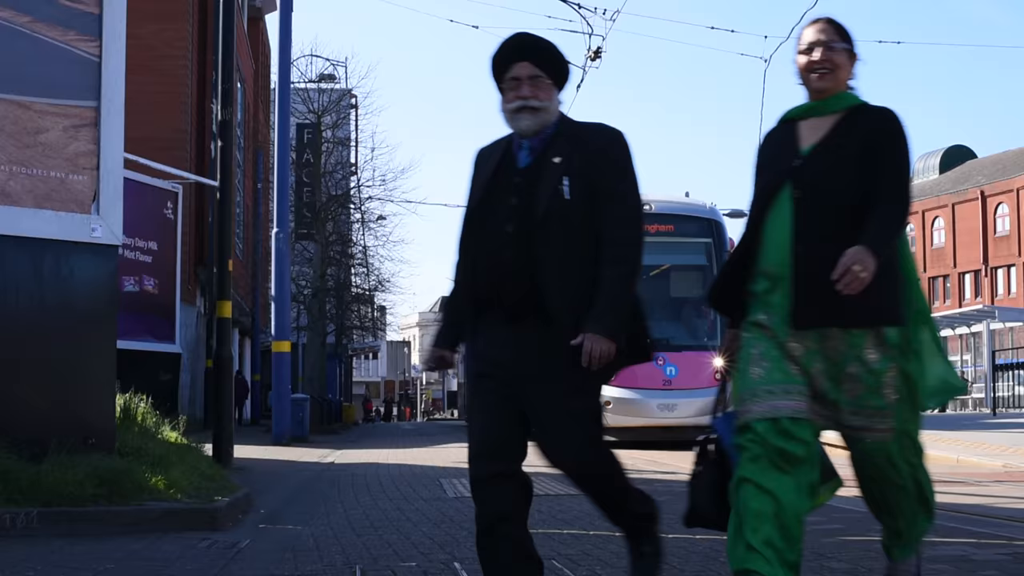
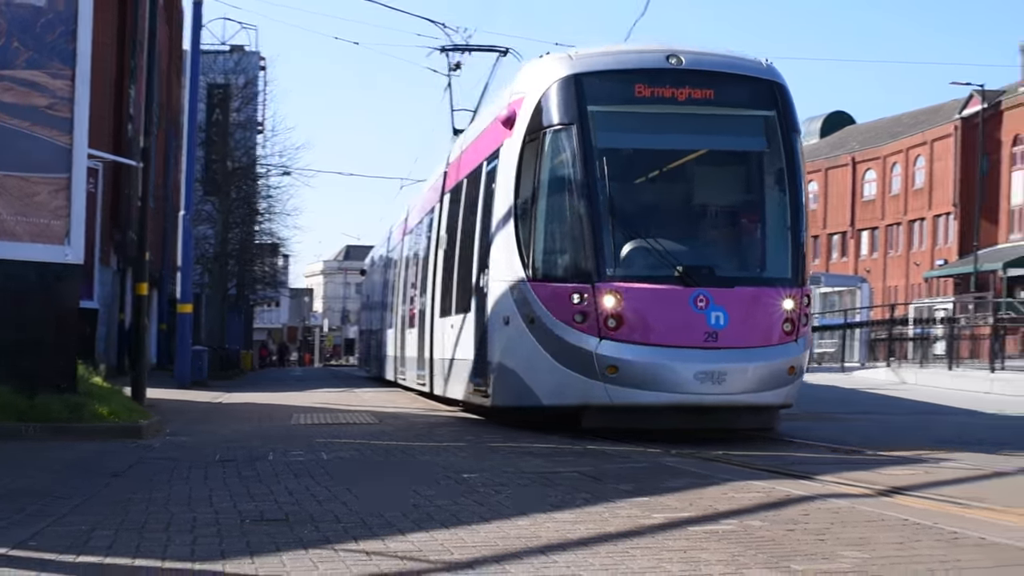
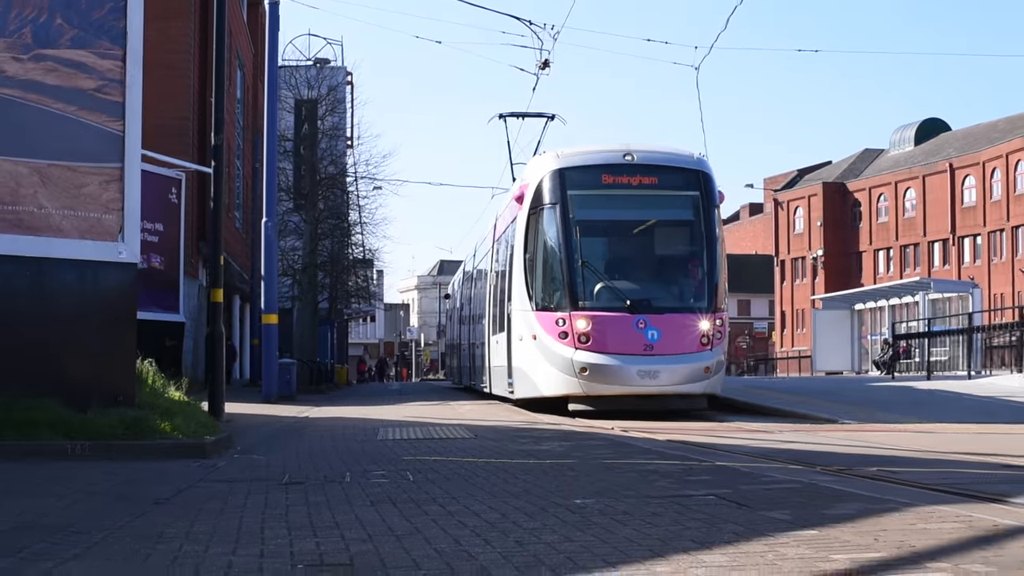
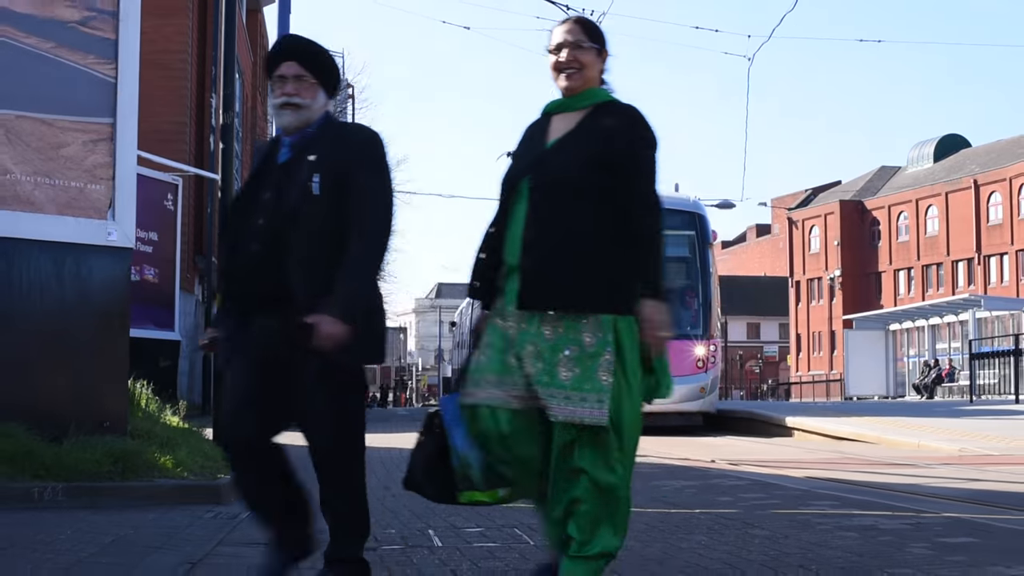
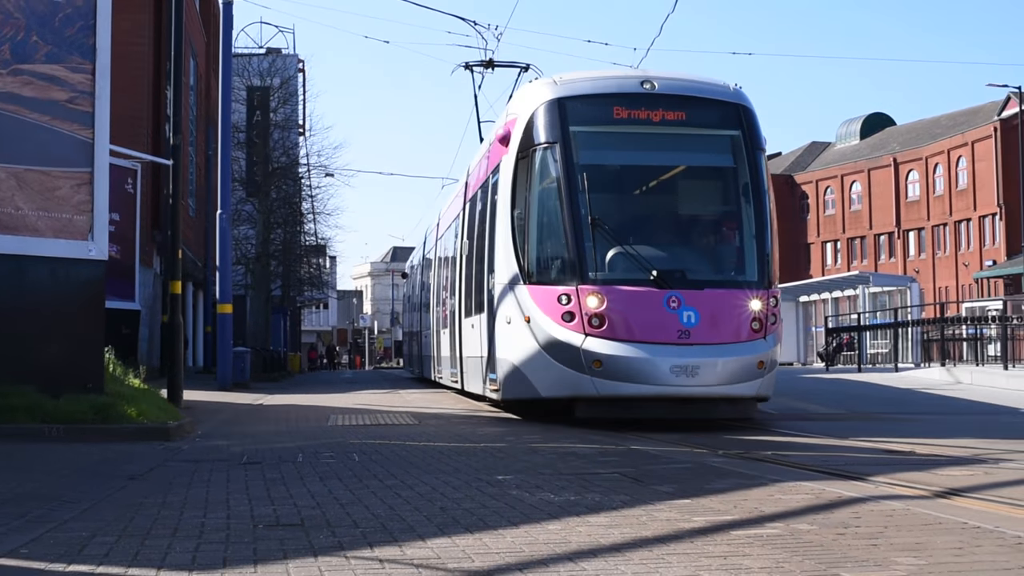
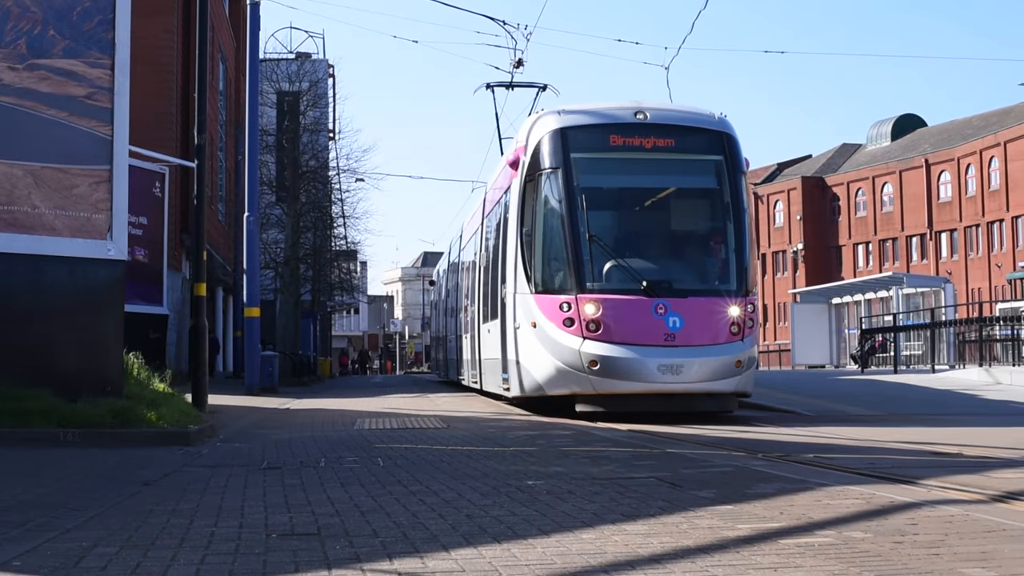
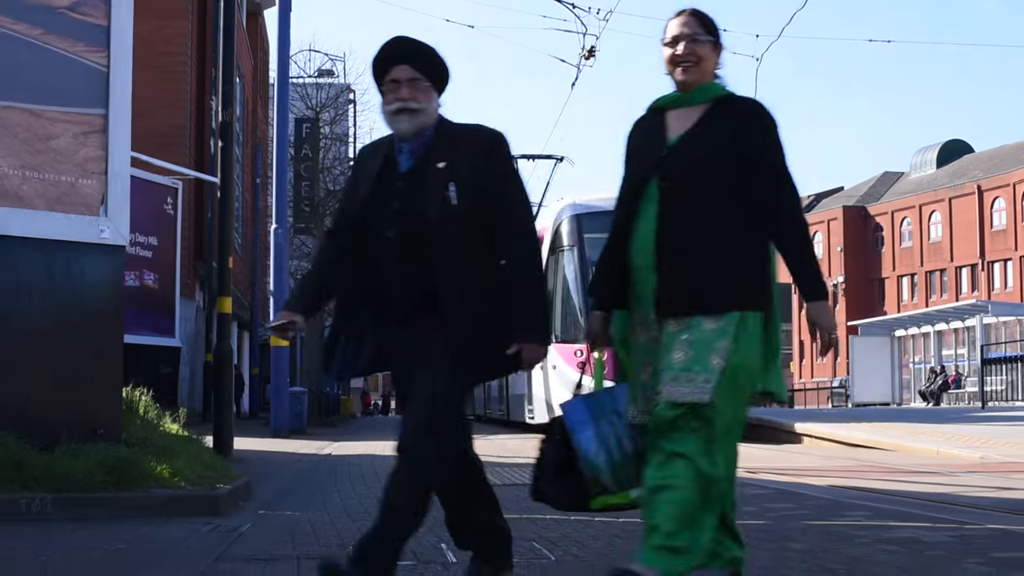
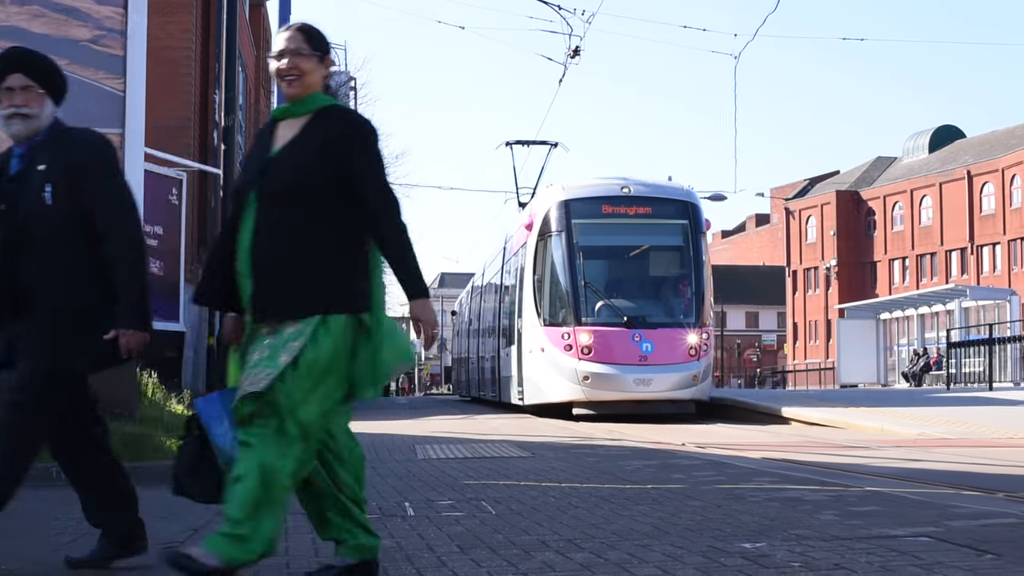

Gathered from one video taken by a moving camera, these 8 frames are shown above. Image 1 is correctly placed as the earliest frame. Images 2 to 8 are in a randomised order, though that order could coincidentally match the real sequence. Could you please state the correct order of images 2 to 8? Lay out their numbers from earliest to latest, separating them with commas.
7, 4, 8, 3, 6, 5, 2
